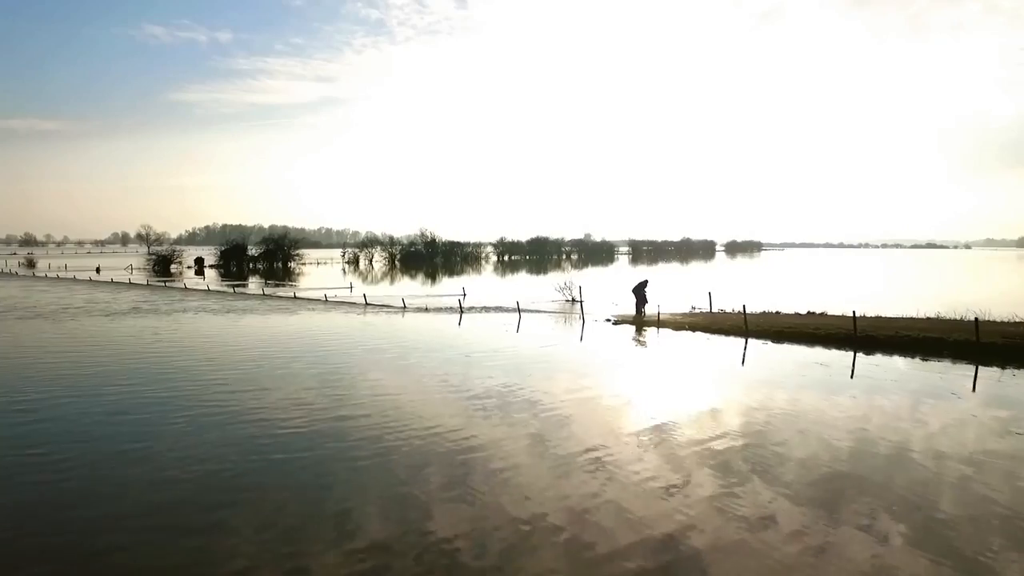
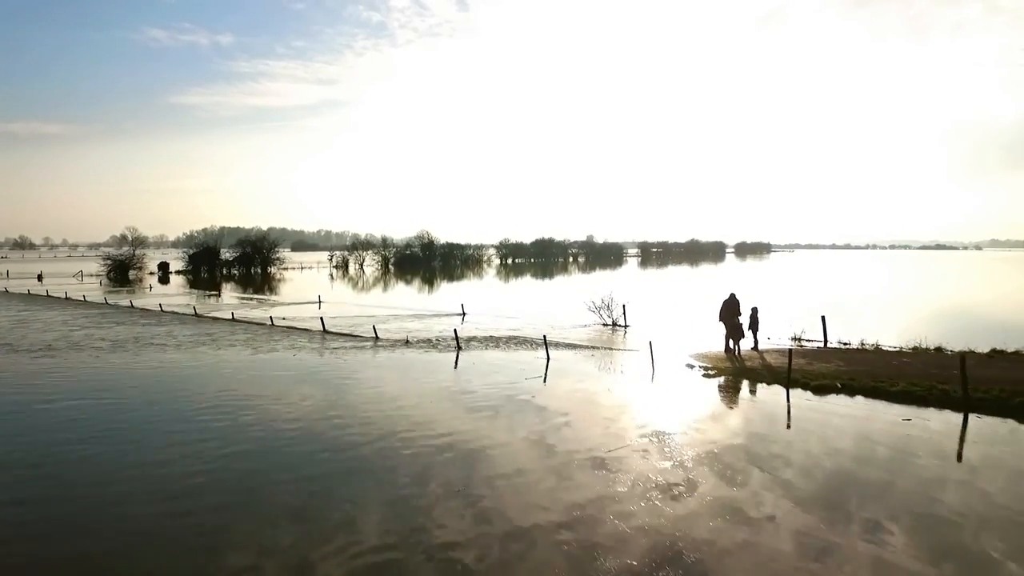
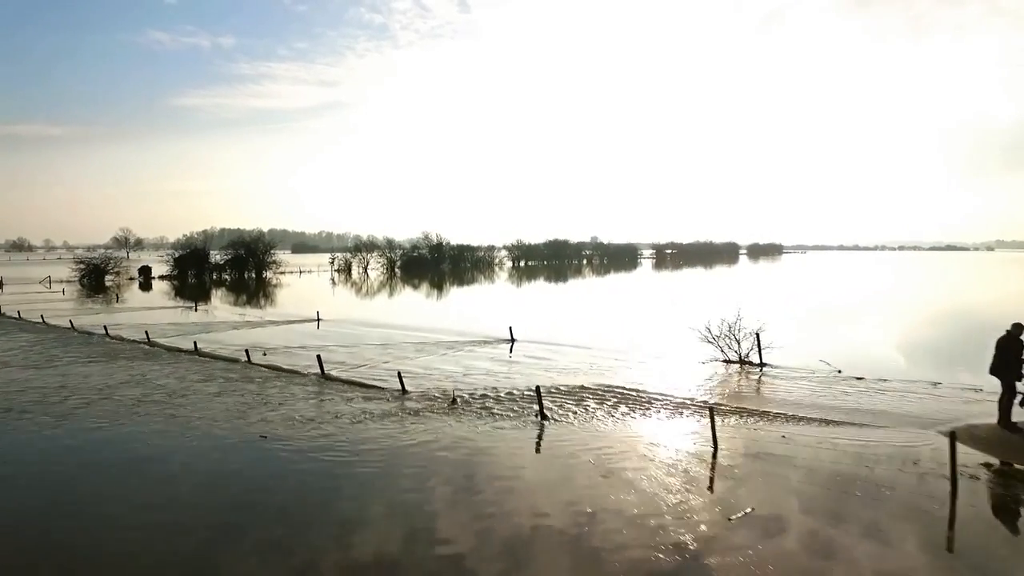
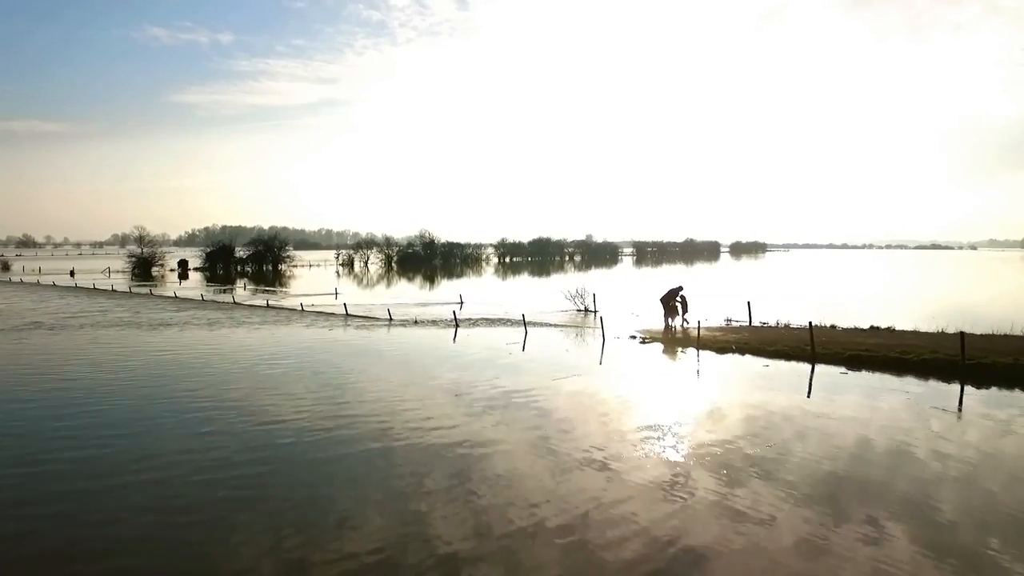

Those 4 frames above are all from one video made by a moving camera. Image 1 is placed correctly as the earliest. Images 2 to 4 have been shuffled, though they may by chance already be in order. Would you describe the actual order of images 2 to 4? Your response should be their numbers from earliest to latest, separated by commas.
4, 2, 3
